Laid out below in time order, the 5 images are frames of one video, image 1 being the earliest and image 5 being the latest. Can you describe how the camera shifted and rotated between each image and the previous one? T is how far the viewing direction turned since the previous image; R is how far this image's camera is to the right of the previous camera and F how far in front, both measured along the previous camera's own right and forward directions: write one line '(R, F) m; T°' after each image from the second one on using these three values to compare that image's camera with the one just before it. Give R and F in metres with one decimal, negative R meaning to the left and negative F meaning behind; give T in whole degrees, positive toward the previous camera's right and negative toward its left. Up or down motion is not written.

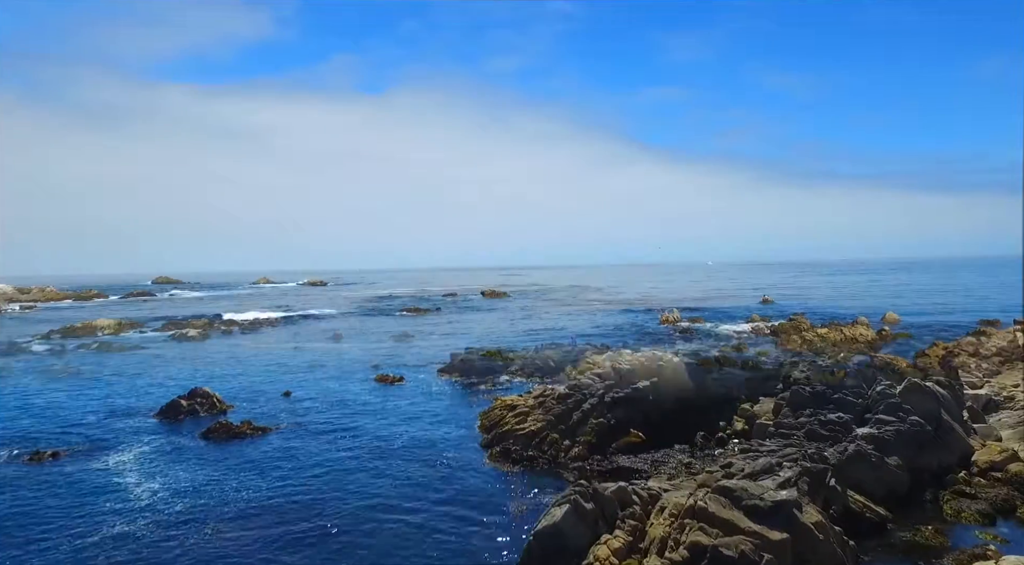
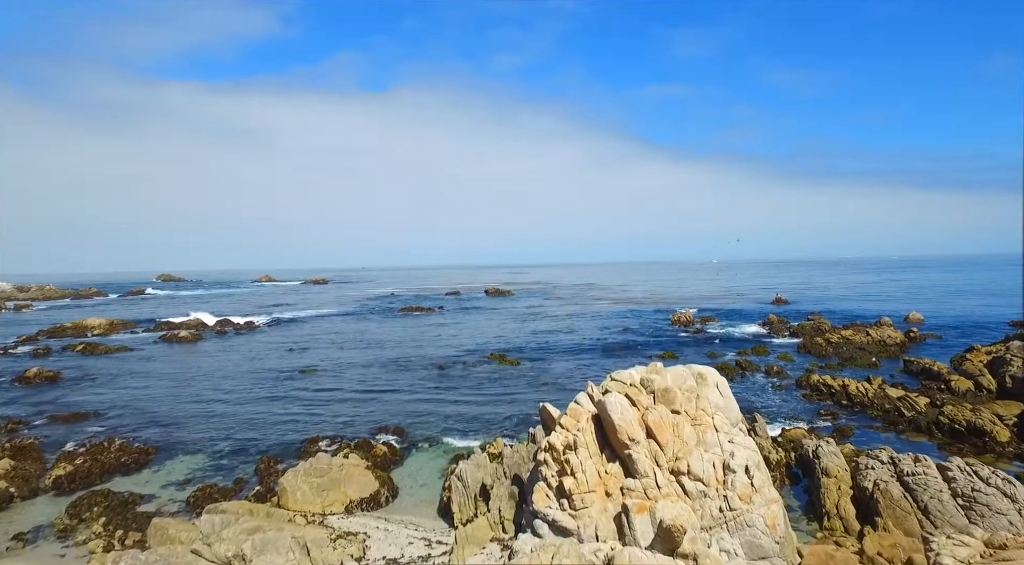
(-0.2, +3.3) m; 0°
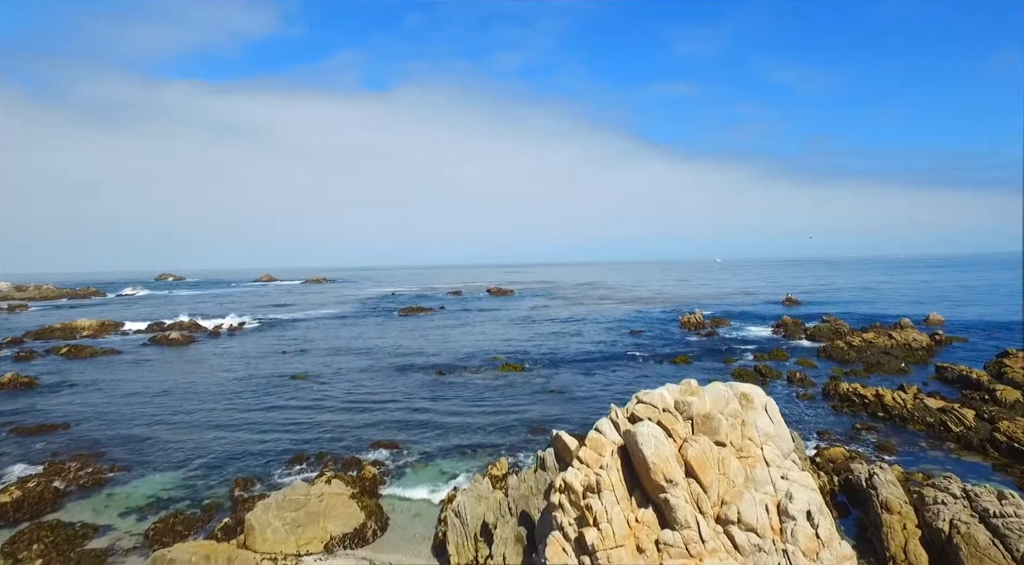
(-0.1, +2.9) m; 0°
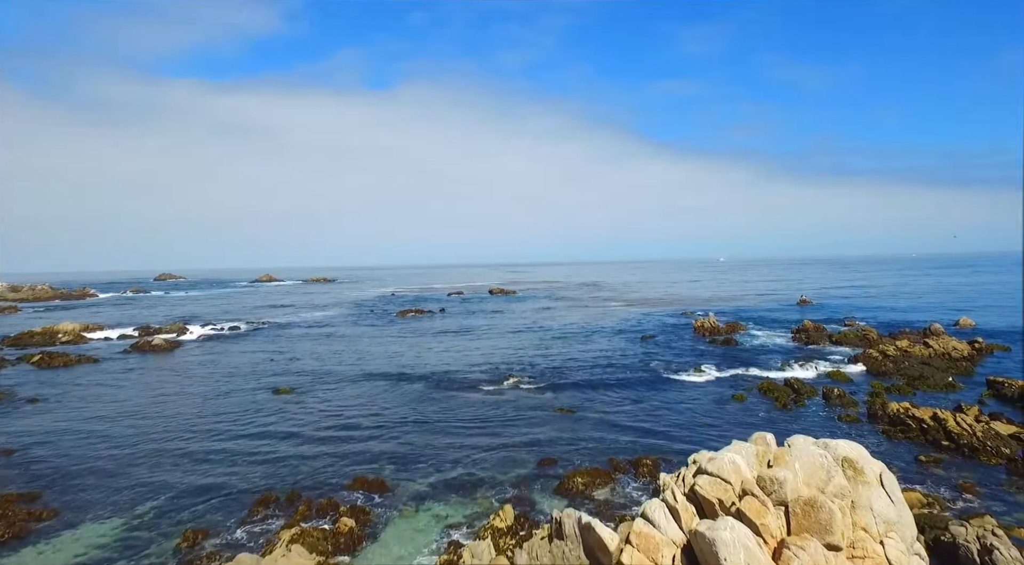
(-0.1, +4.2) m; 0°
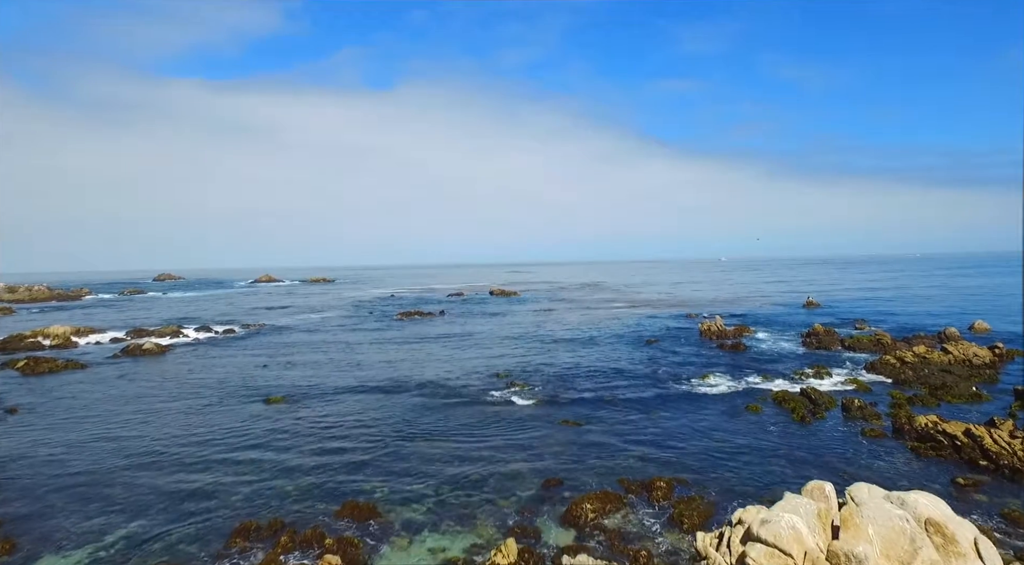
(-0.1, +2.0) m; 0°
